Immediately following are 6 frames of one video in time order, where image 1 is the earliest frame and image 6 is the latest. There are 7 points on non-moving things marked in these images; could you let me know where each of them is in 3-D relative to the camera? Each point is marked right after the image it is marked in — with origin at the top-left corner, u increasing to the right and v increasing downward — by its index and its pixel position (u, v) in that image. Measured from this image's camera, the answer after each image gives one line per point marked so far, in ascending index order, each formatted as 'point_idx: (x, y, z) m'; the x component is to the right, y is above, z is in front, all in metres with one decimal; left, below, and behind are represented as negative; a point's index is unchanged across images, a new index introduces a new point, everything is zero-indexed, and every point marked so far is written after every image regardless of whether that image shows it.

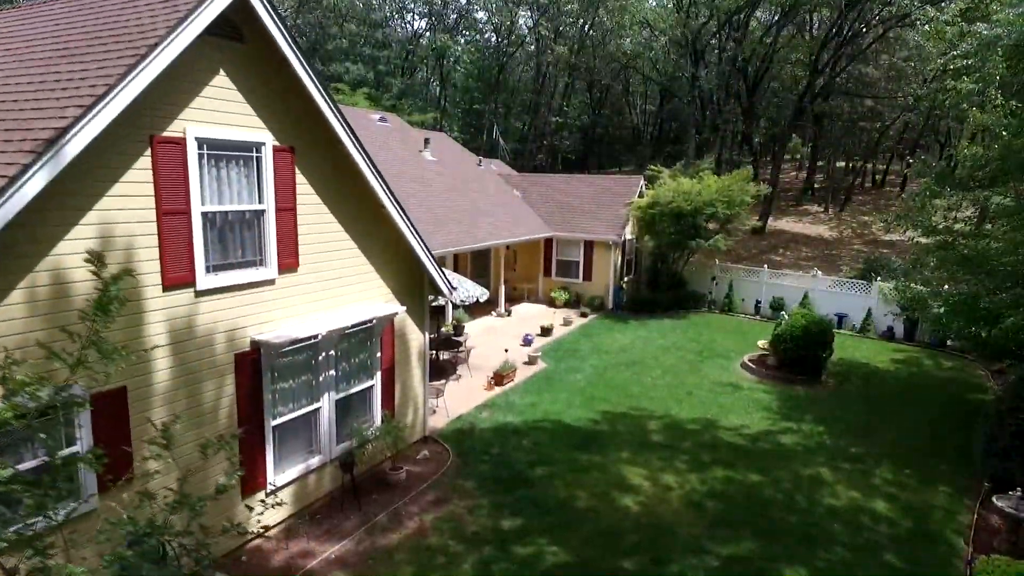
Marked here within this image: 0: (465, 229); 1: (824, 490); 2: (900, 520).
0: (-1.4, +1.7, +17.9) m
1: (+4.5, -2.9, +9.1) m
2: (+5.2, -3.1, +8.4) m
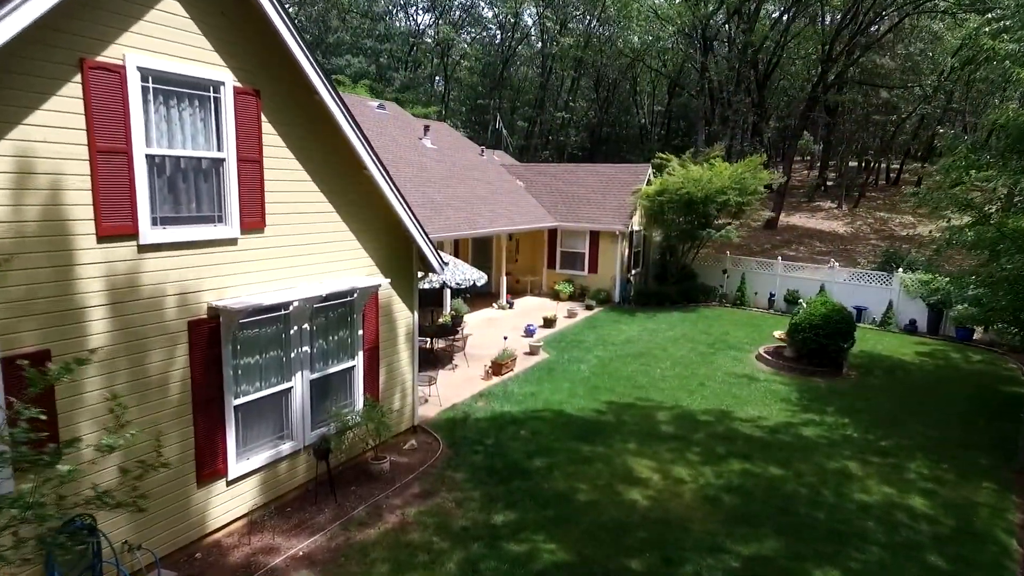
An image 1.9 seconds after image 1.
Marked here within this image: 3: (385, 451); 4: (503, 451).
0: (-1.3, +2.0, +17.1) m
1: (+4.5, -2.6, +8.2) m
2: (+5.1, -2.7, +7.5) m
3: (-1.8, -2.3, +8.7) m
4: (-0.1, -2.3, +8.8) m
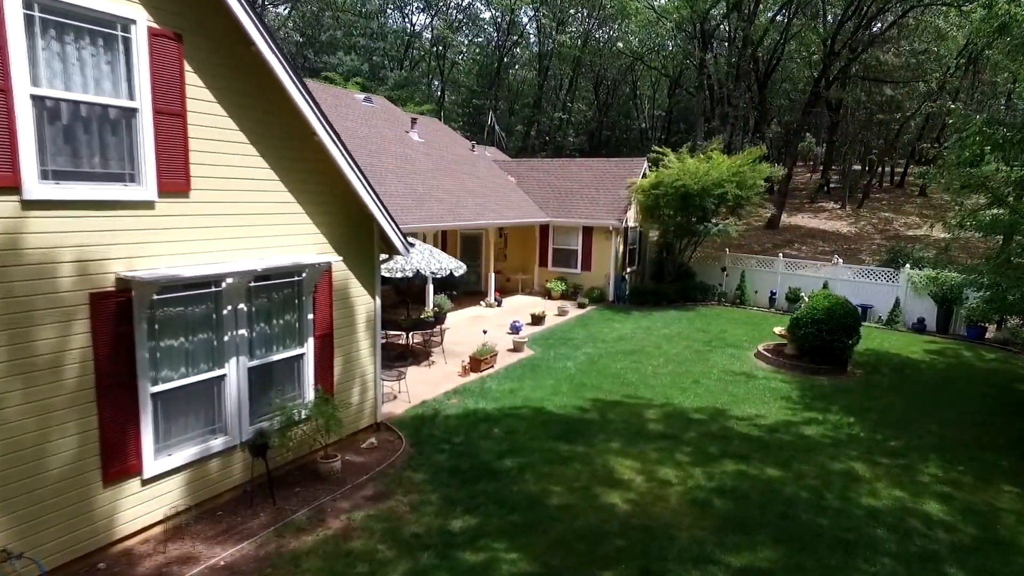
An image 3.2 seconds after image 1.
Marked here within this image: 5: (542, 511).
0: (-1.7, +2.1, +16.3) m
1: (+4.1, -2.3, +7.4) m
2: (+4.7, -2.5, +6.6) m
3: (-2.2, -2.0, +7.8) m
4: (-0.5, -2.1, +7.9) m
5: (+0.3, -2.3, +6.5) m
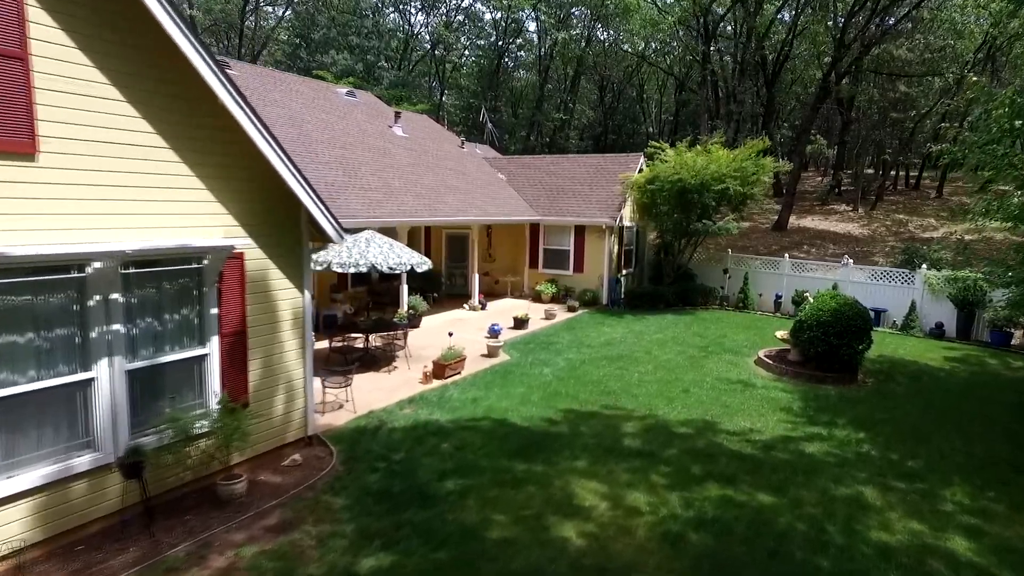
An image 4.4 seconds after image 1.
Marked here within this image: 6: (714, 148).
0: (-2.1, +2.1, +15.3) m
1: (+3.5, -2.3, +6.1) m
2: (+4.1, -2.4, +5.3) m
3: (-2.7, -1.9, +6.7) m
4: (-1.1, -2.0, +6.8) m
5: (-0.3, -2.2, +5.3) m
6: (+5.8, +4.0, +18.1) m
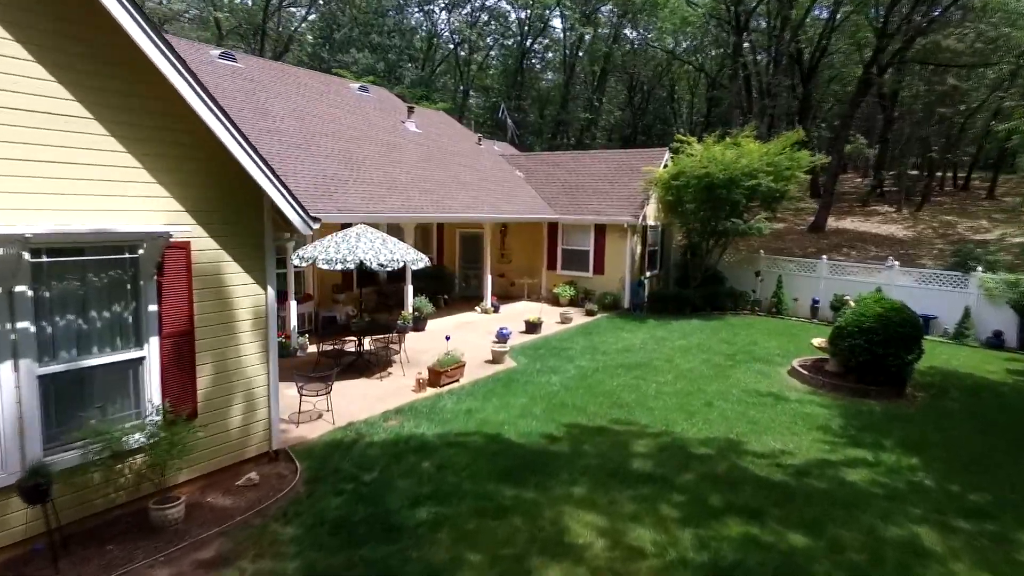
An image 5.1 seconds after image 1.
0: (-1.8, +2.0, +14.4) m
1: (+3.3, -2.2, +5.0) m
2: (+3.9, -2.4, +4.2) m
3: (-2.9, -1.9, +5.9) m
4: (-1.2, -1.9, +5.9) m
5: (-0.5, -2.2, +4.4) m
6: (+6.3, +3.9, +16.9) m
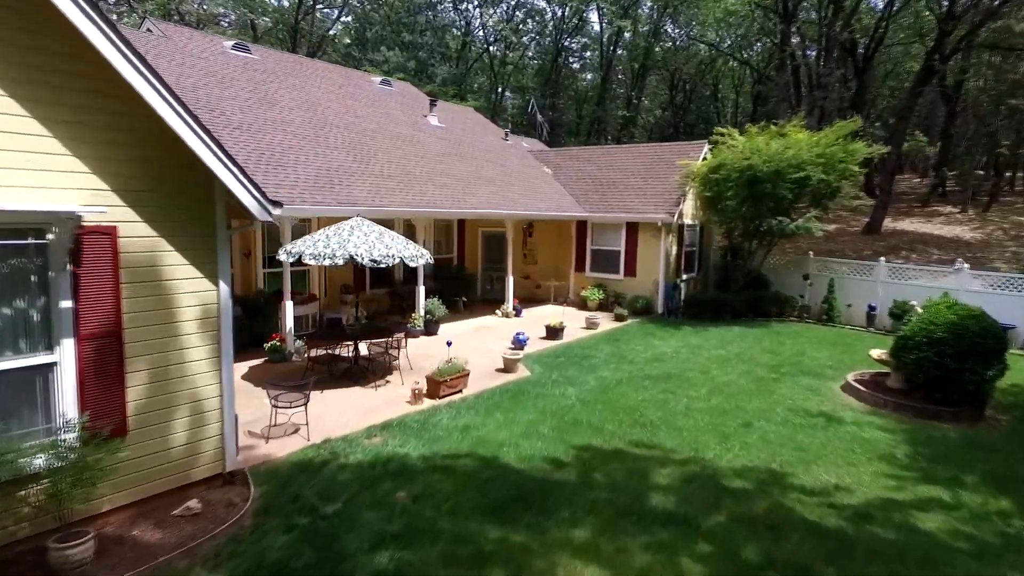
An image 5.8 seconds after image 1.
0: (-1.3, +2.0, +13.5) m
1: (+3.1, -2.2, +3.7) m
2: (+3.6, -2.4, +2.8) m
3: (-3.0, -1.8, +5.0) m
4: (-1.4, -1.9, +4.9) m
5: (-0.7, -2.1, +3.4) m
6: (+6.9, +3.8, +15.4) m
